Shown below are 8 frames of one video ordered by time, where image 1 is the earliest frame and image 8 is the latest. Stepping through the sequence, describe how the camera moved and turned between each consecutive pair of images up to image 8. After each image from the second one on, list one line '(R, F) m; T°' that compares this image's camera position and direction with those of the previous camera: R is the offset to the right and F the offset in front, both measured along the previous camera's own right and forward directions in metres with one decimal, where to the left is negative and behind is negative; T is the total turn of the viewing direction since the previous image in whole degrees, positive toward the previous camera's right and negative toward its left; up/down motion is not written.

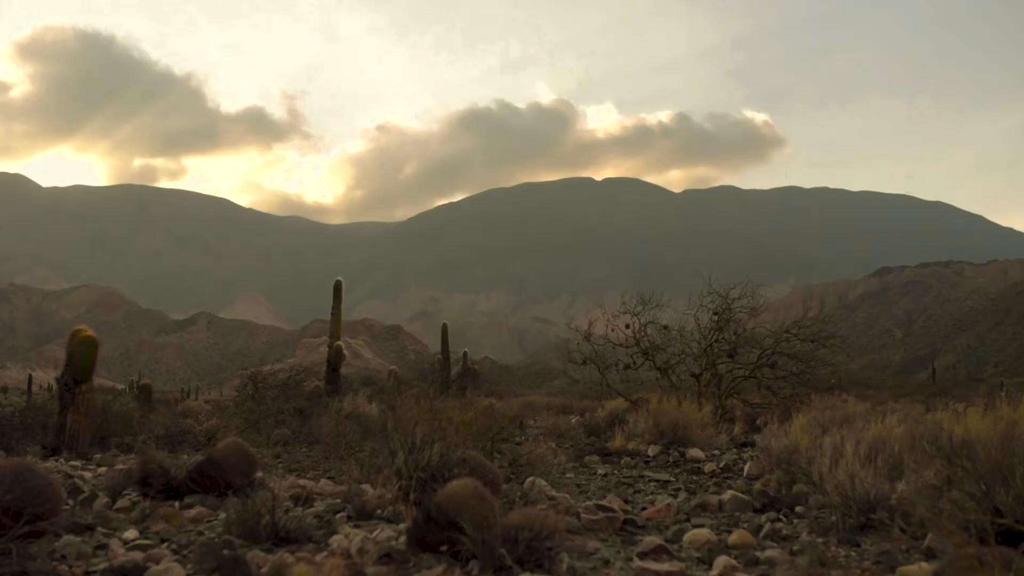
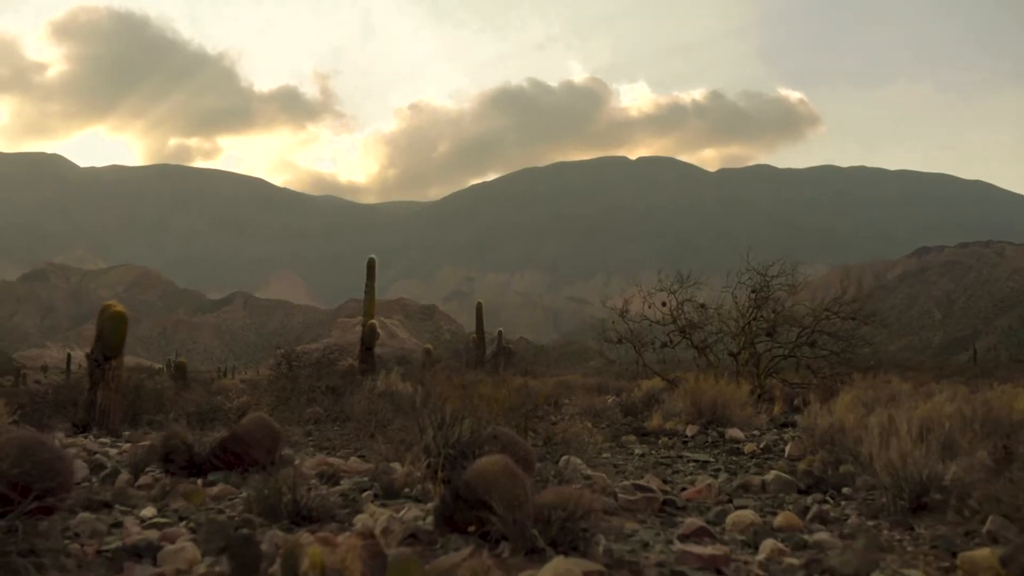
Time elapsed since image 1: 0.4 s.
(0.0, +0.2) m; -2°
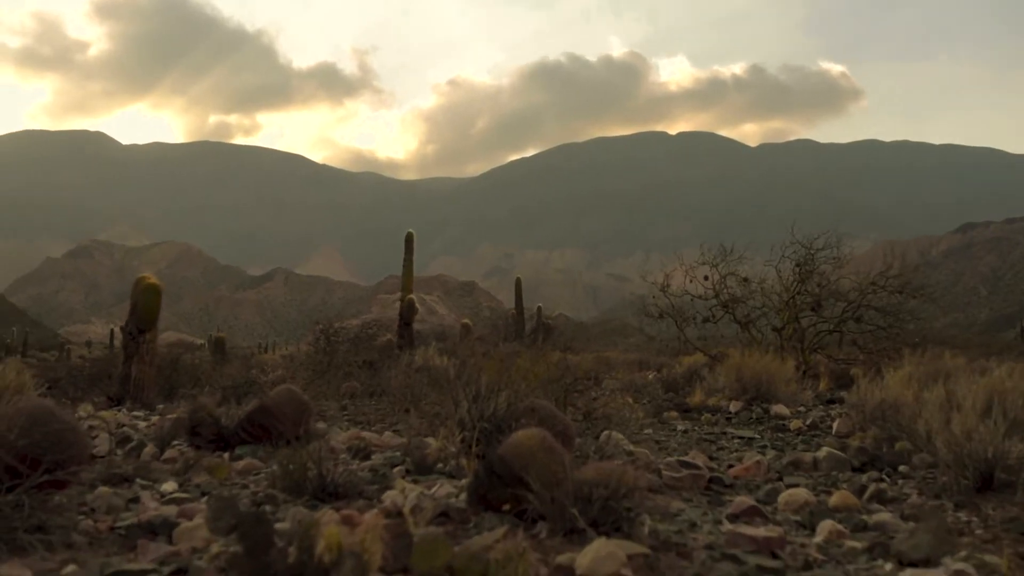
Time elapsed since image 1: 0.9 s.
(0.0, +0.2) m; -2°
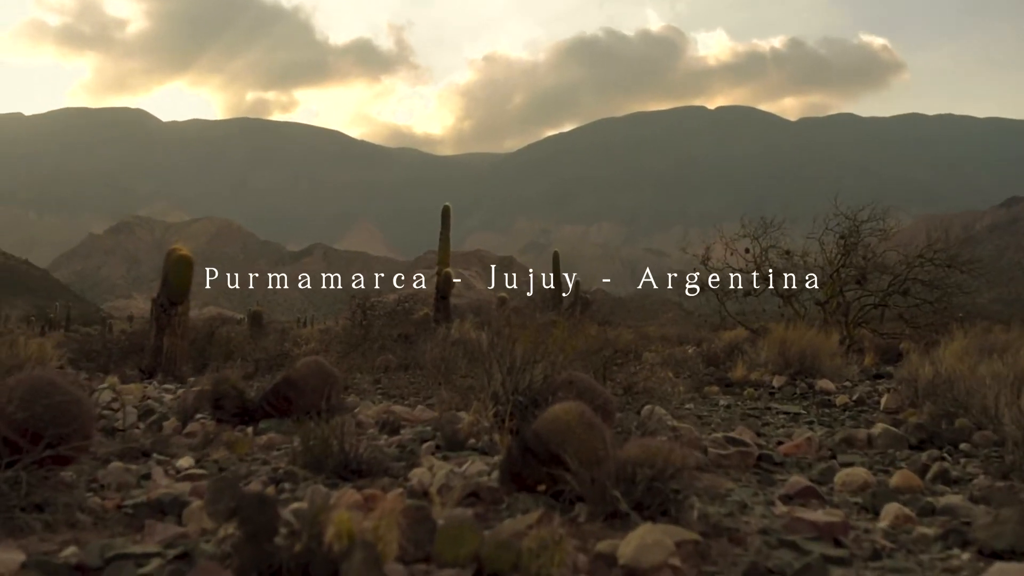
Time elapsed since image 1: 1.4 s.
(0.0, +0.2) m; -2°
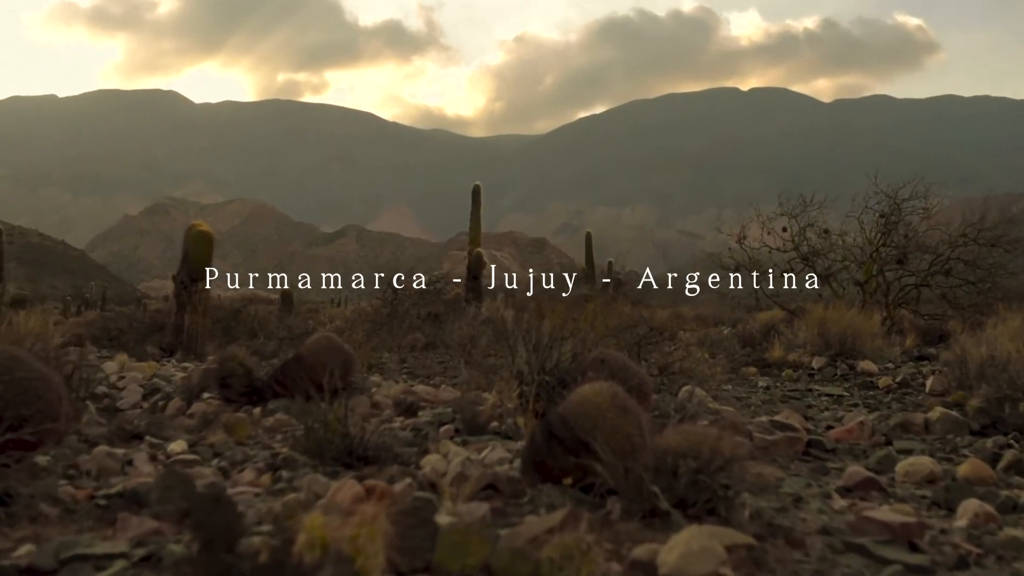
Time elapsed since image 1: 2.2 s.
(0.0, +0.3) m; -2°
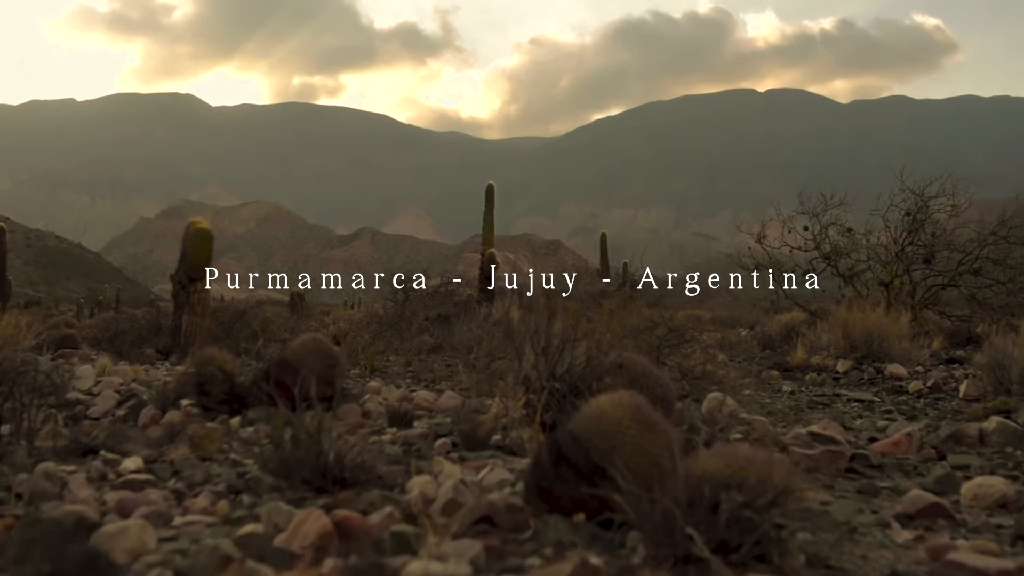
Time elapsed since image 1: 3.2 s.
(0.0, +0.4) m; -1°
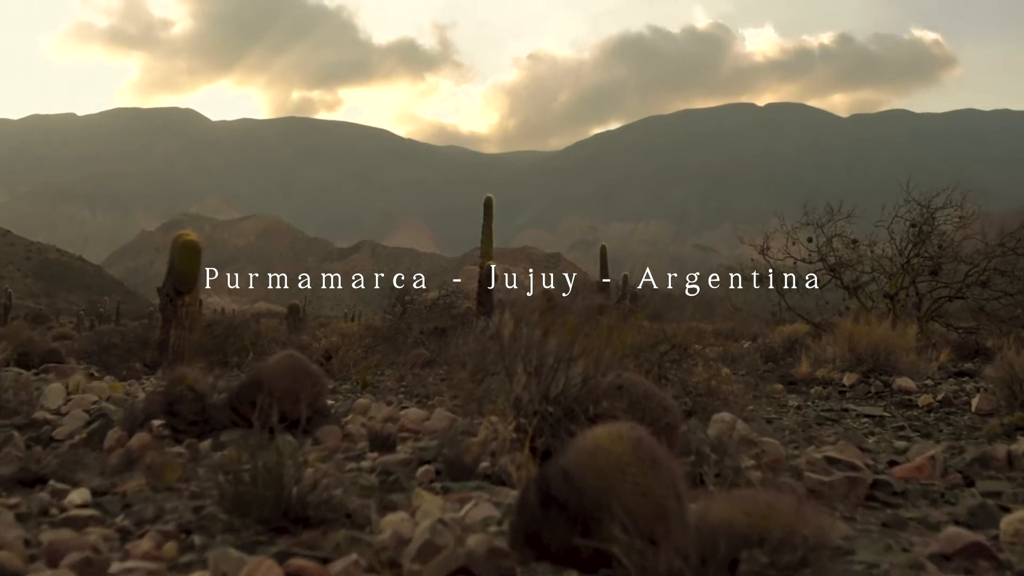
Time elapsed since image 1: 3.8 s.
(0.0, +0.3) m; 0°
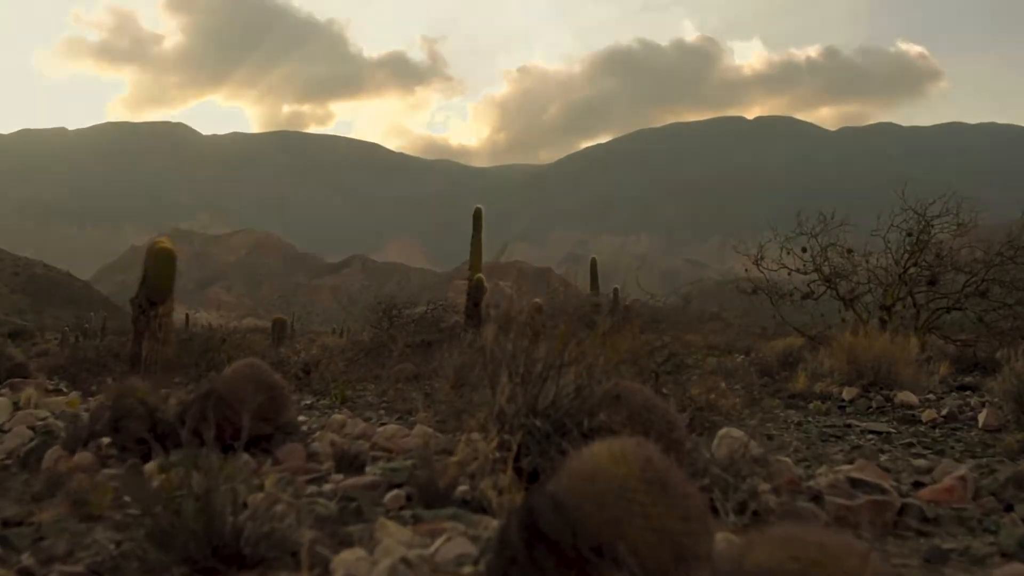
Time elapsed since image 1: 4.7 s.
(0.0, +0.3) m; +1°
